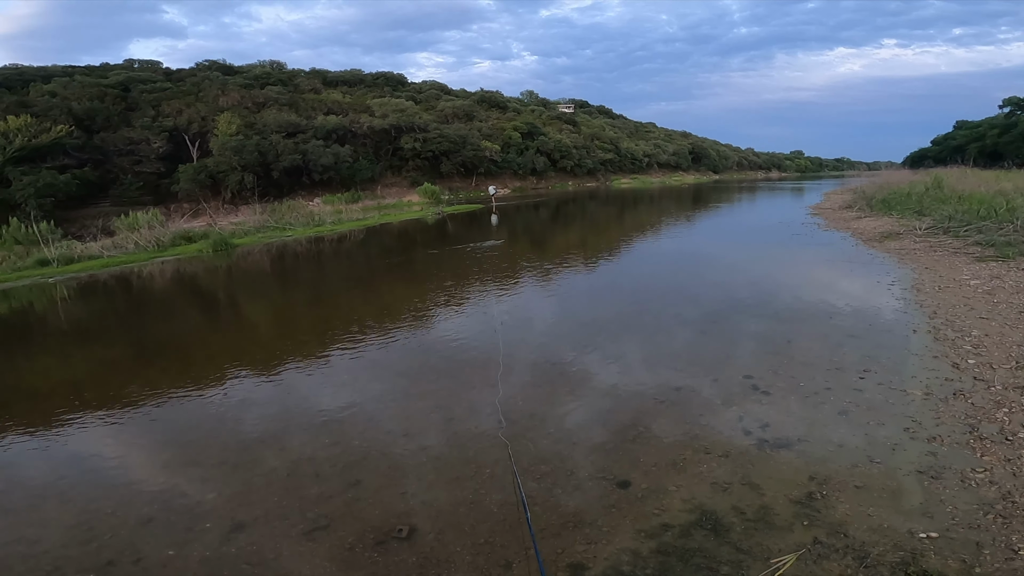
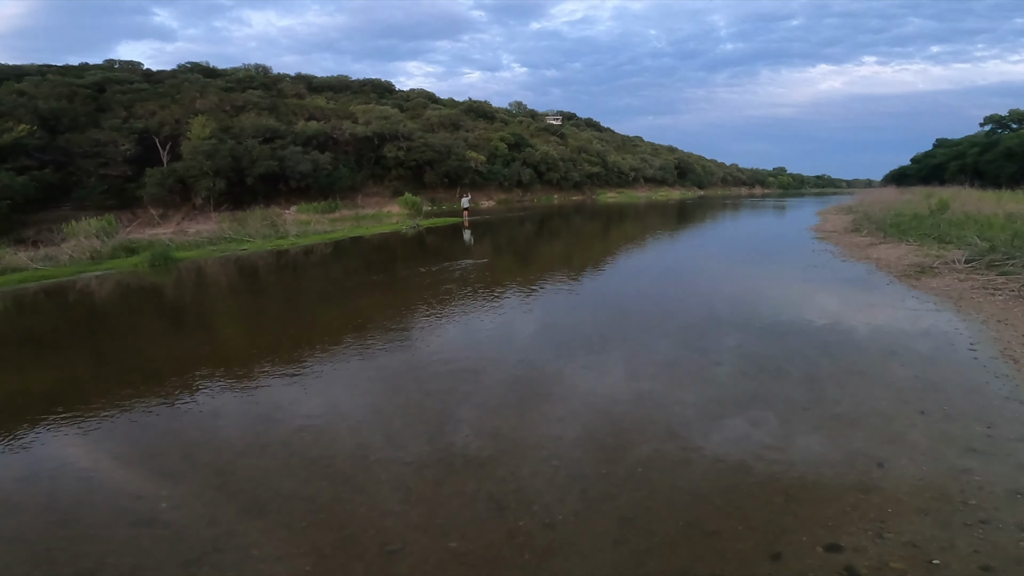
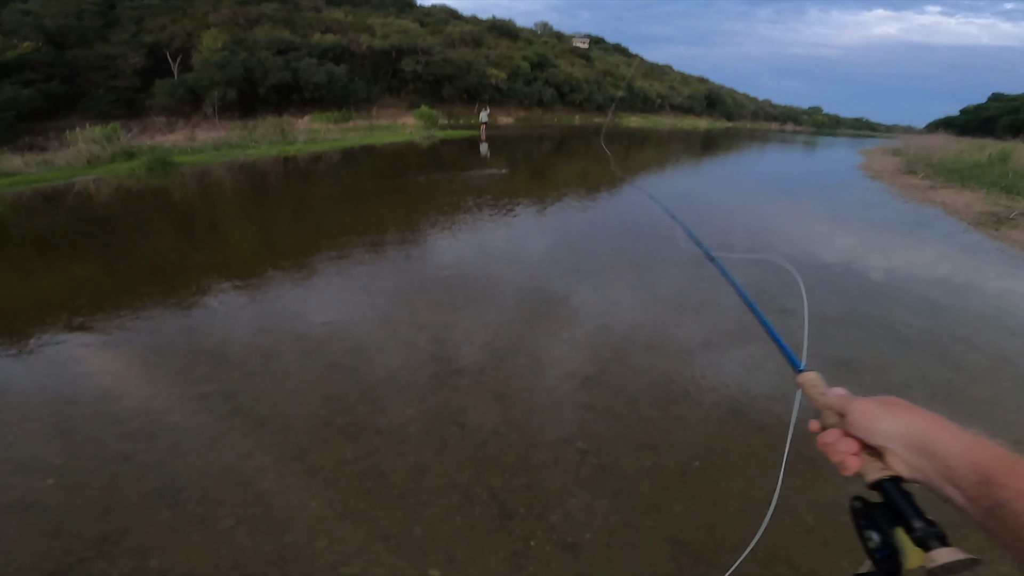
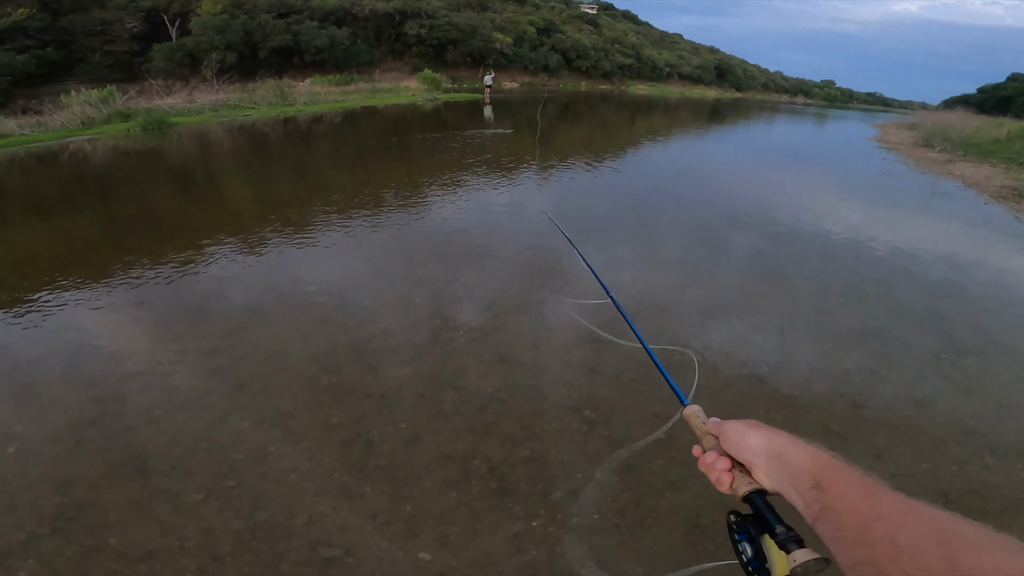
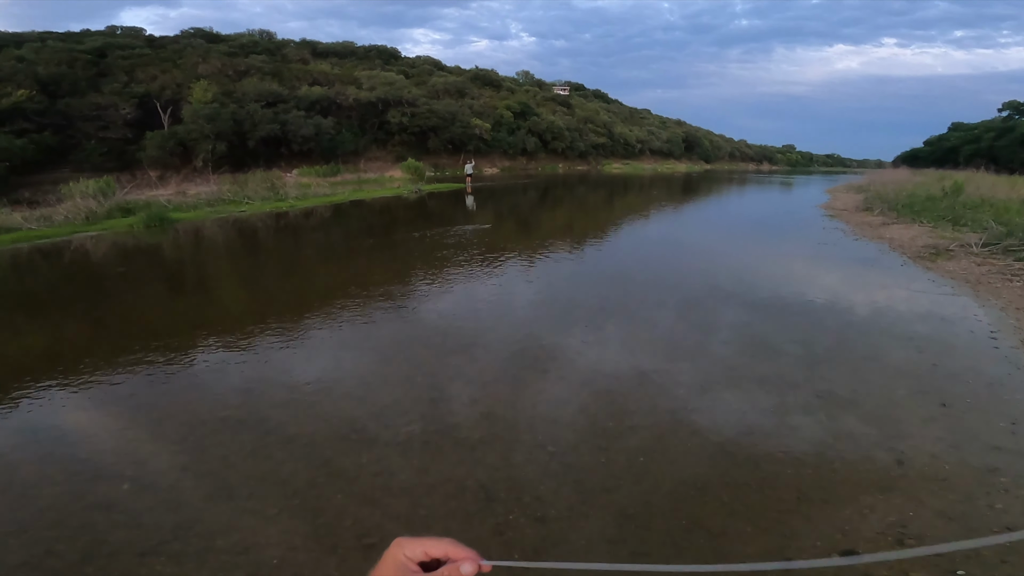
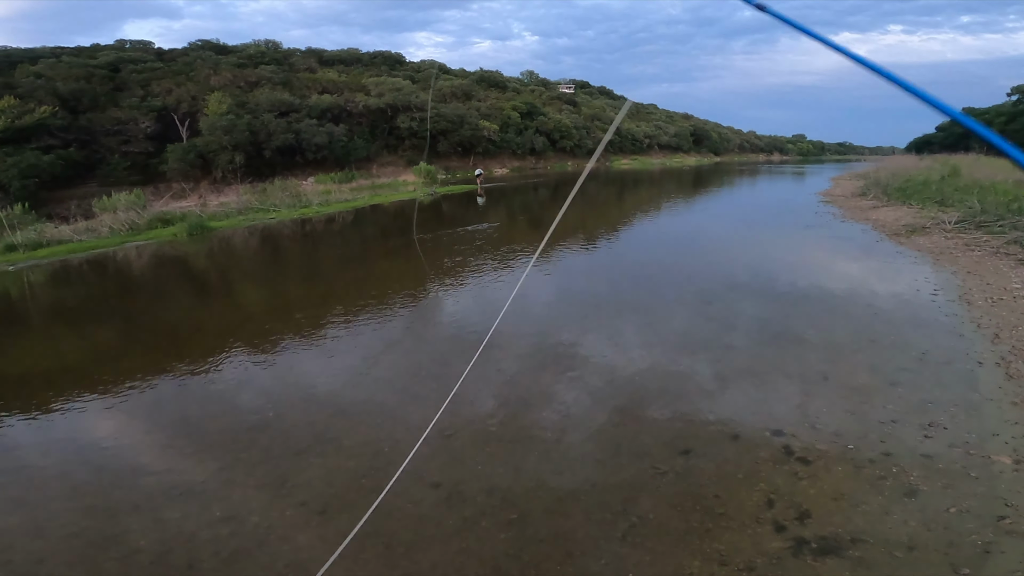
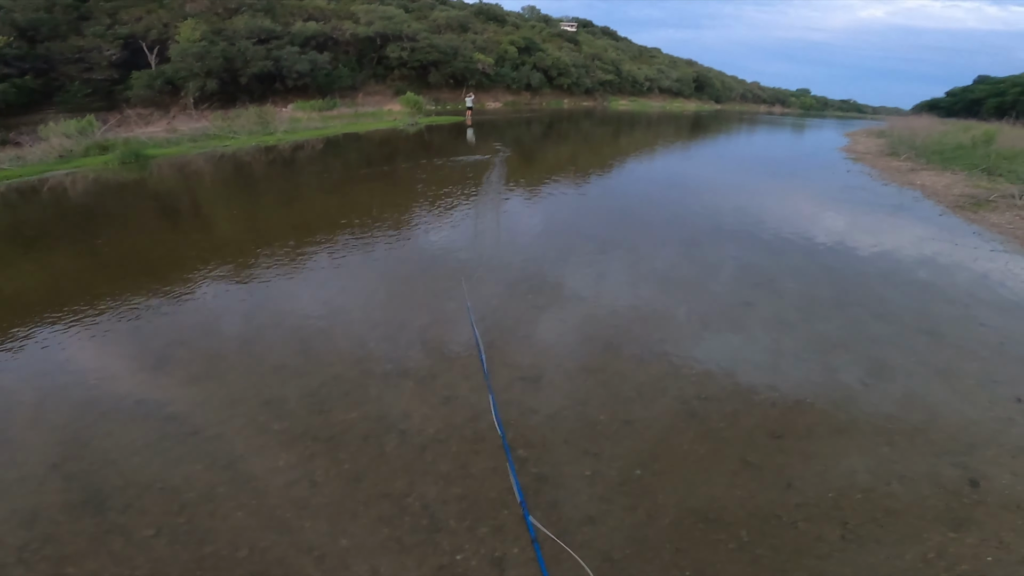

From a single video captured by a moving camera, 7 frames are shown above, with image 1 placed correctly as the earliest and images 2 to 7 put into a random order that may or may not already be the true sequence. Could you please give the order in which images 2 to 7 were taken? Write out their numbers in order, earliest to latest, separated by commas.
6, 2, 5, 3, 4, 7
